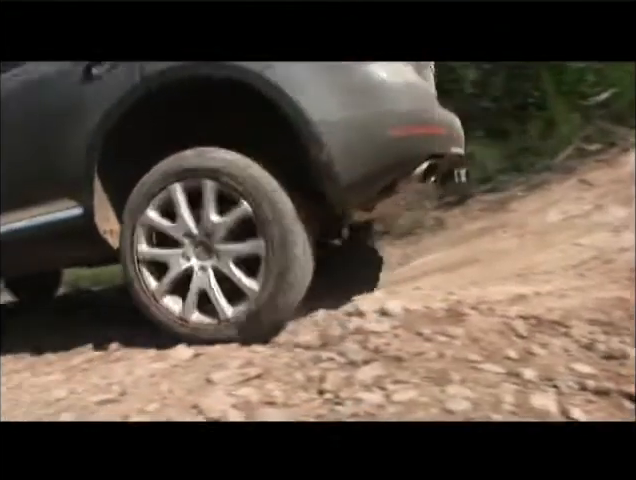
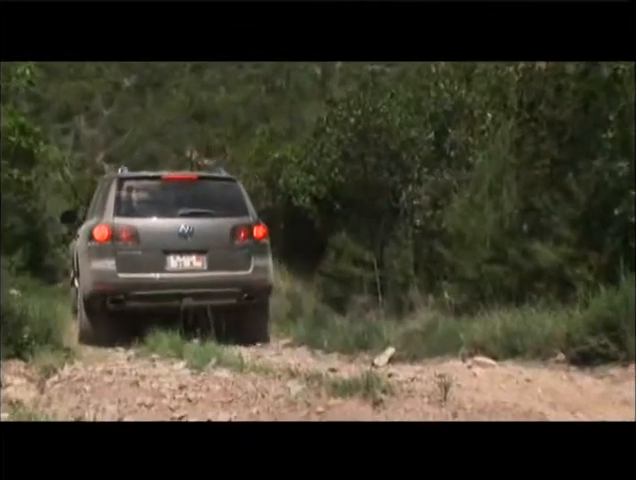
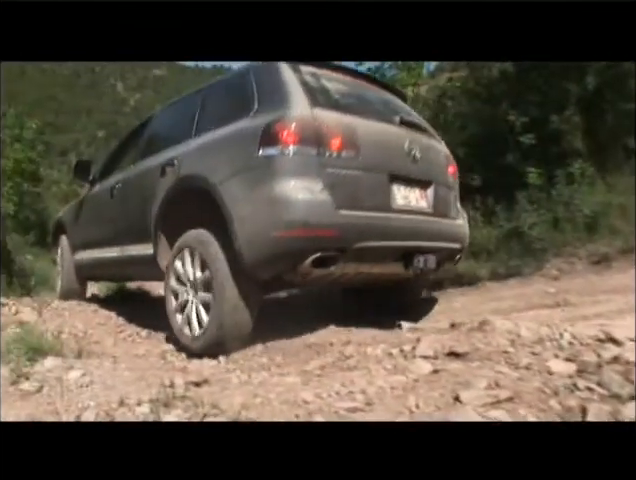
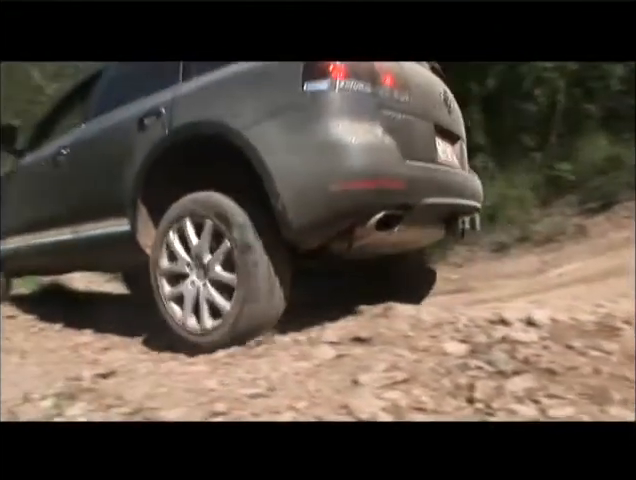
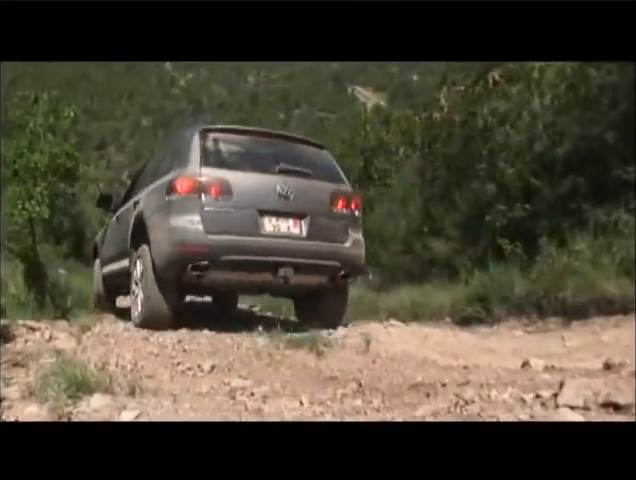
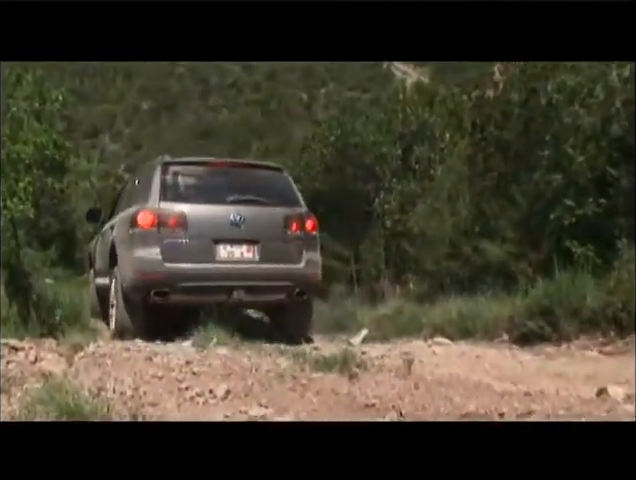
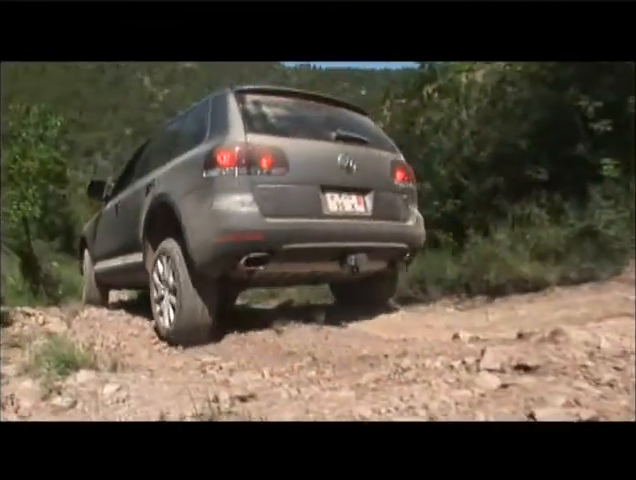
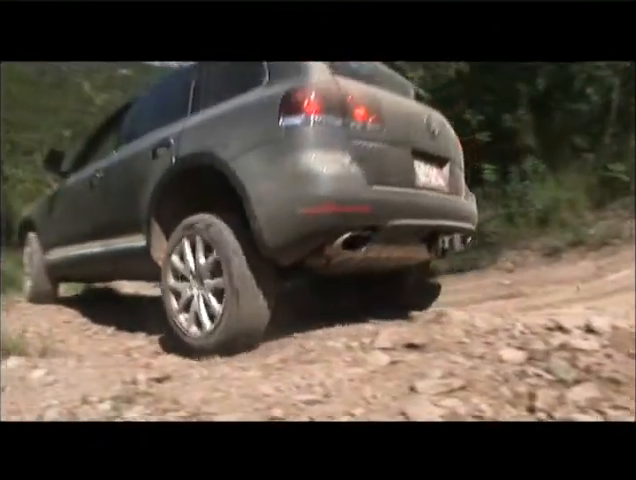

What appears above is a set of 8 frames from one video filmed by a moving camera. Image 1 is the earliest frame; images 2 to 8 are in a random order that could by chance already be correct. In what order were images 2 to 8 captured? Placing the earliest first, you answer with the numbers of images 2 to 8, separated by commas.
4, 8, 3, 7, 5, 6, 2
